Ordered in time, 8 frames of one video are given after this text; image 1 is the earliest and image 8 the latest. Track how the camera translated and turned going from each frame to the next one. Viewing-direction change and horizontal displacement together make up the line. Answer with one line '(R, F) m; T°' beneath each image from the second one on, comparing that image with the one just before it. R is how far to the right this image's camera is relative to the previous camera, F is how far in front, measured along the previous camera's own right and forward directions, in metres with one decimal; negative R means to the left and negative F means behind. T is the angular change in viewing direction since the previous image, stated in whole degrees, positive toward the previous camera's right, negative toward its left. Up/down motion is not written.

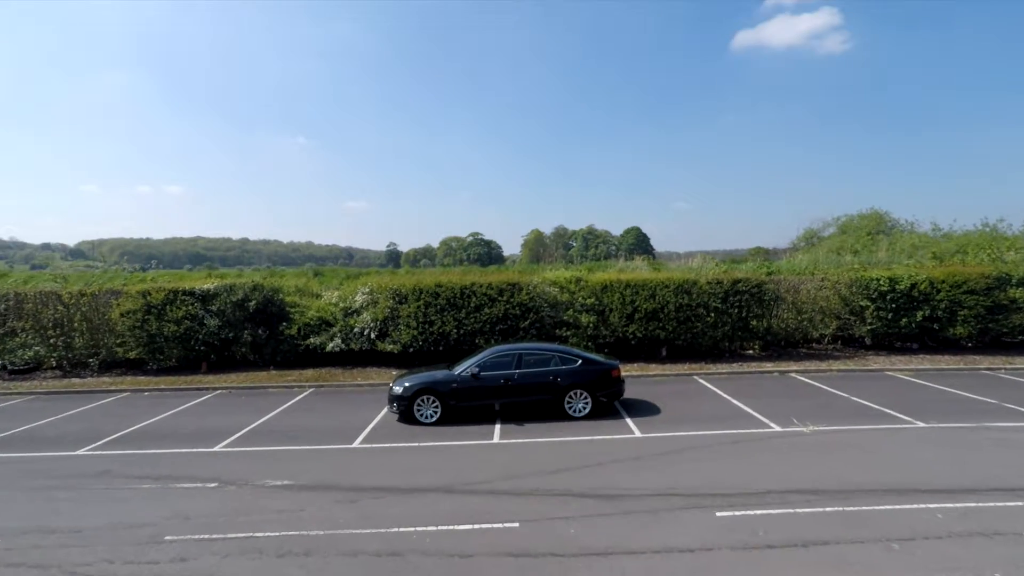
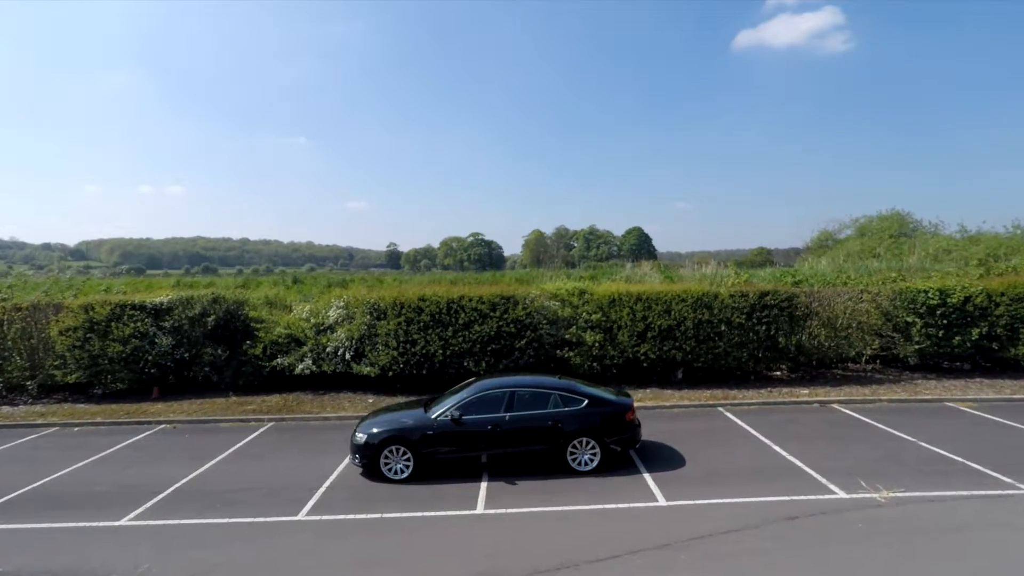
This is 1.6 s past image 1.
(+0.1, +1.7) m; 0°
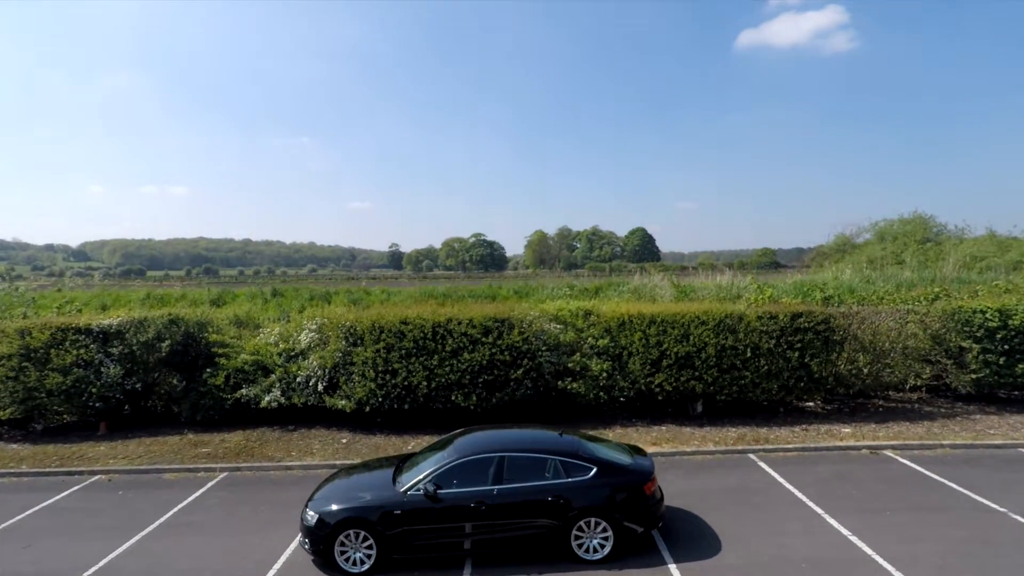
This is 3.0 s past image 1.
(+0.1, +1.5) m; 0°
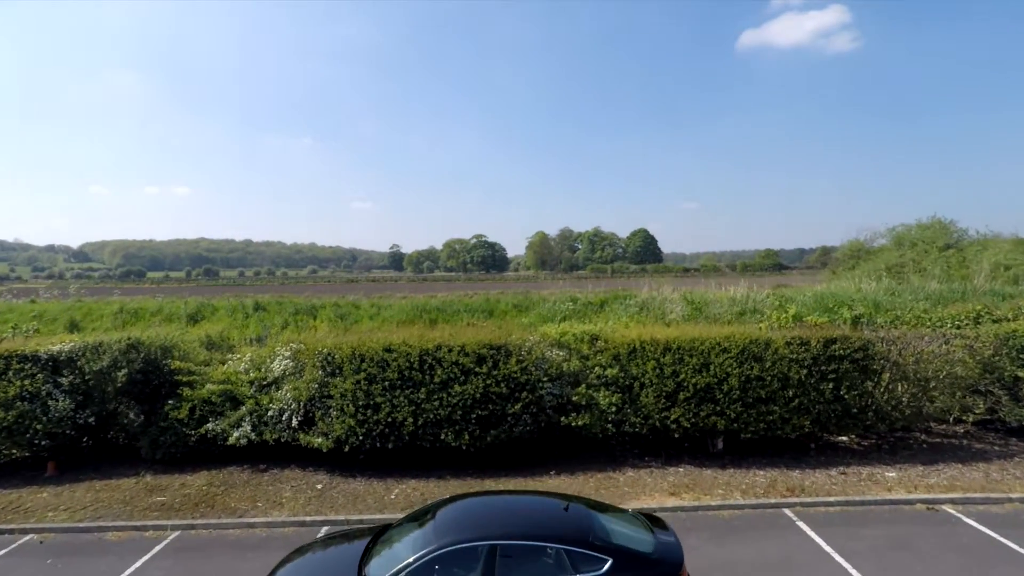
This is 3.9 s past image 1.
(+0.1, +1.2) m; 0°
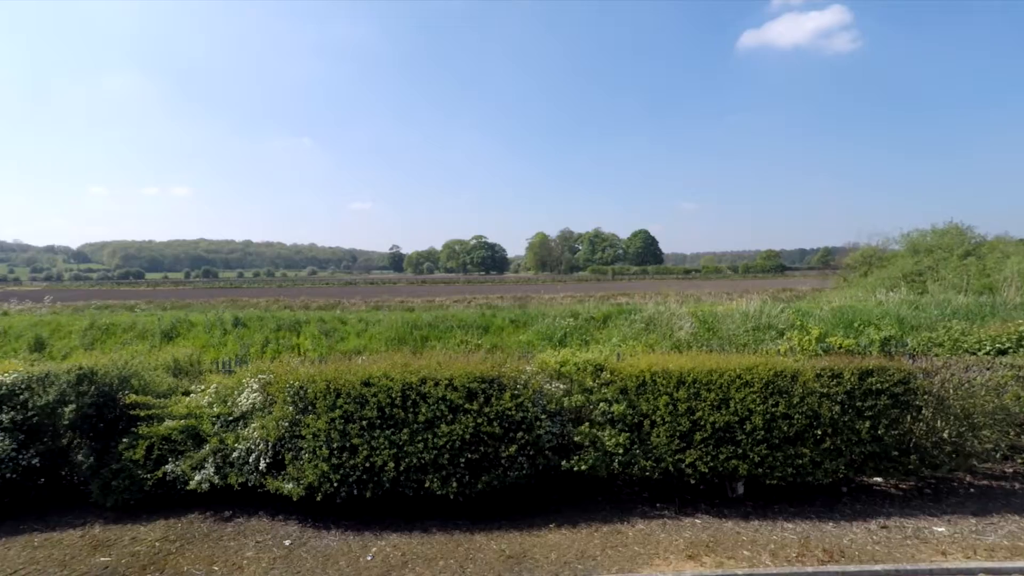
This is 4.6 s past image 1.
(+0.1, +1.1) m; 0°
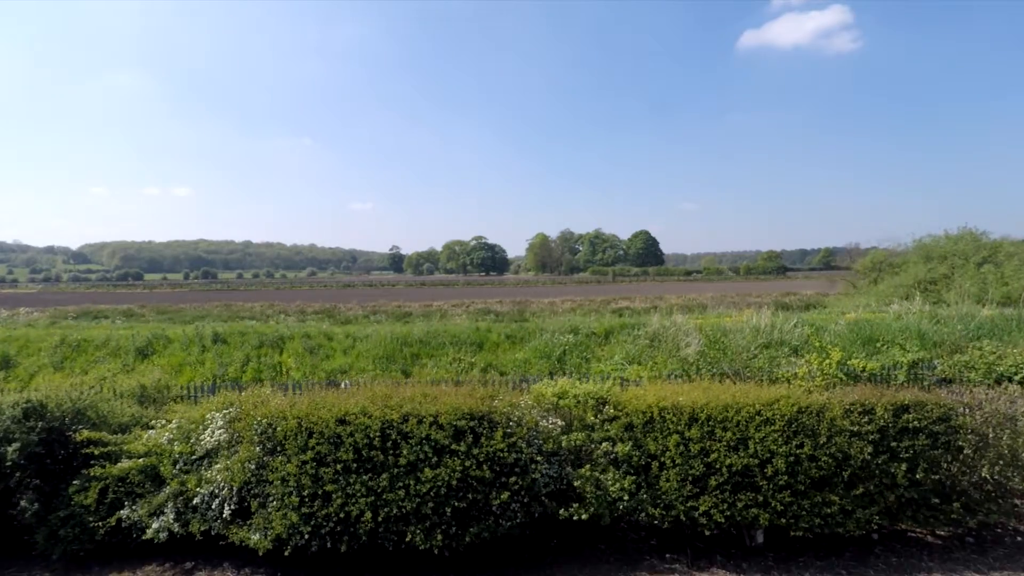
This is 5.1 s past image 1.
(+0.1, +0.9) m; 0°
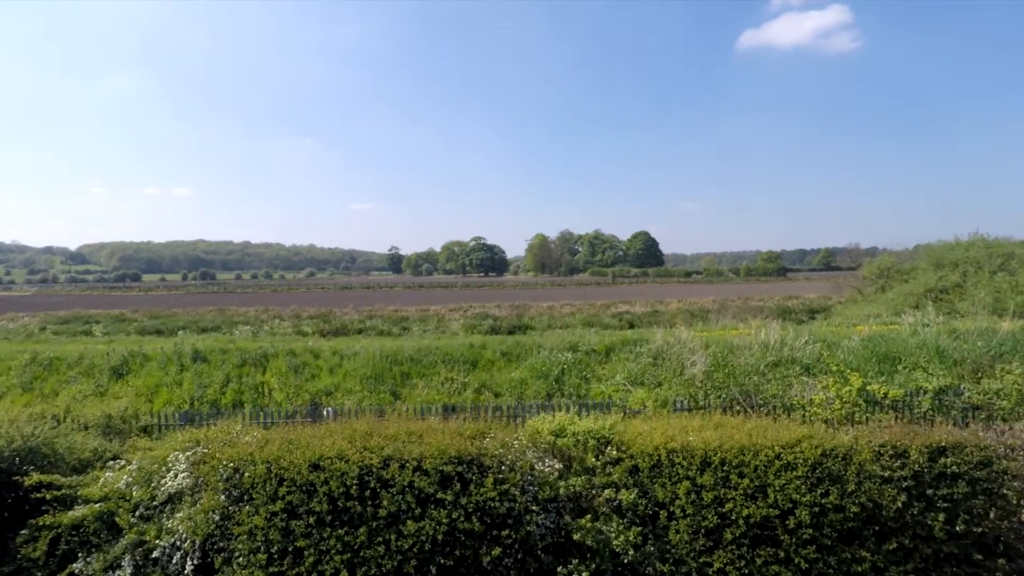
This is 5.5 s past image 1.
(+0.1, +0.8) m; 0°
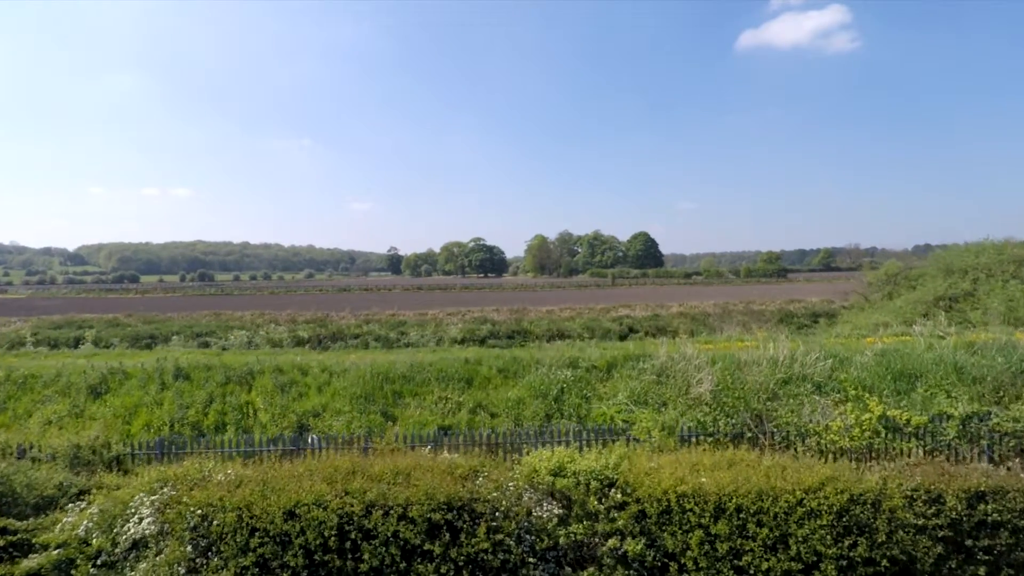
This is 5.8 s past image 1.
(0.0, +0.6) m; 0°
